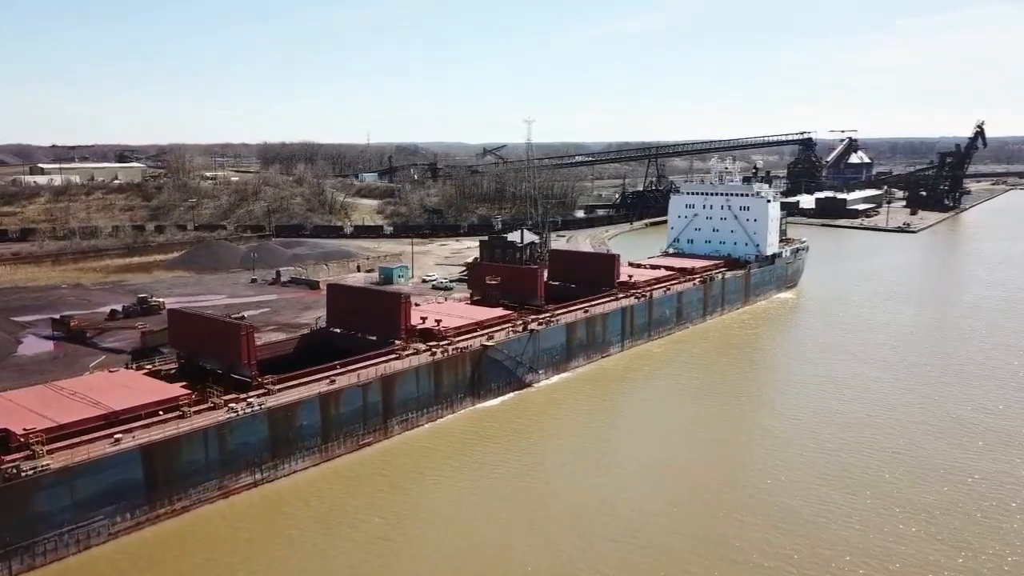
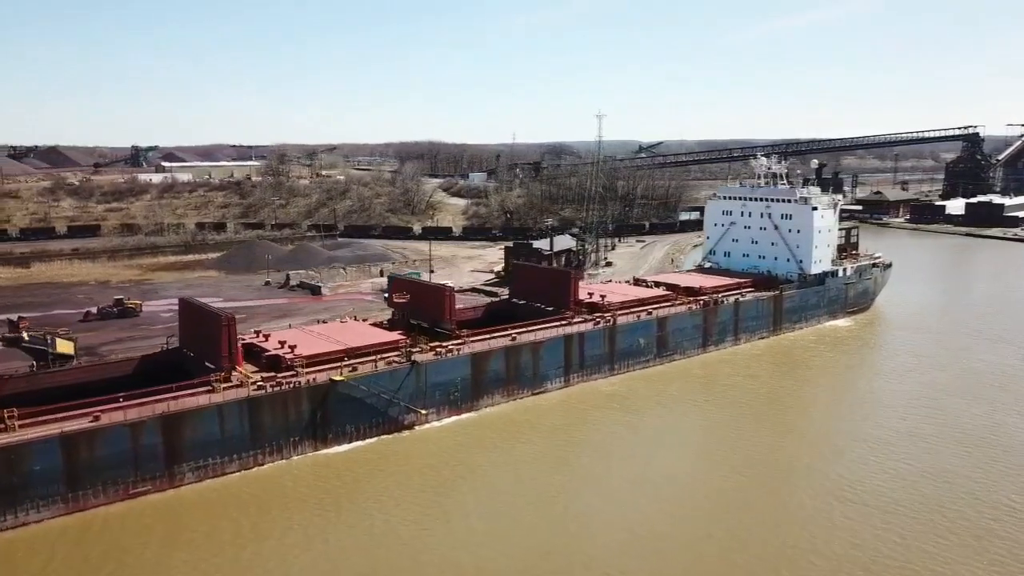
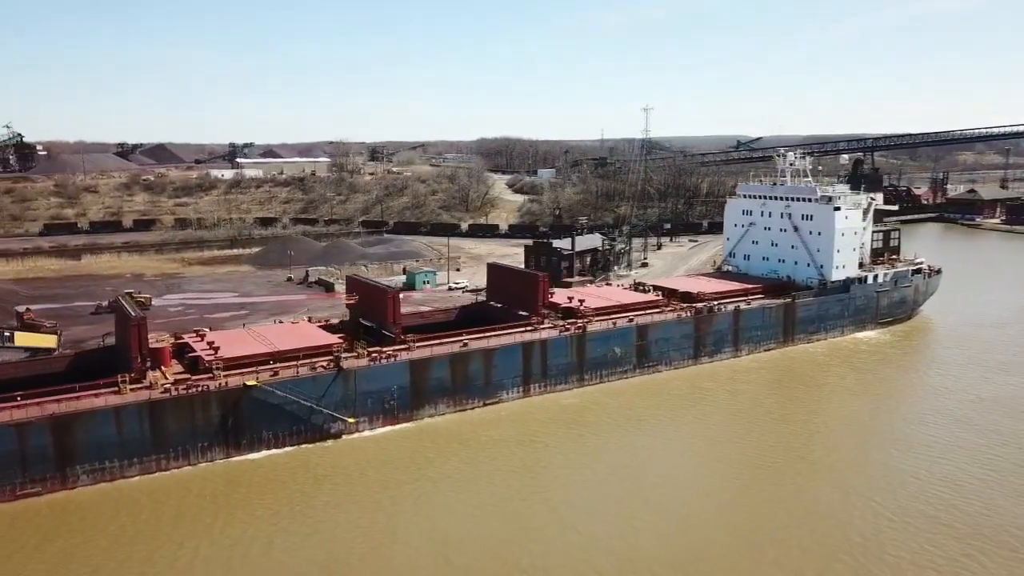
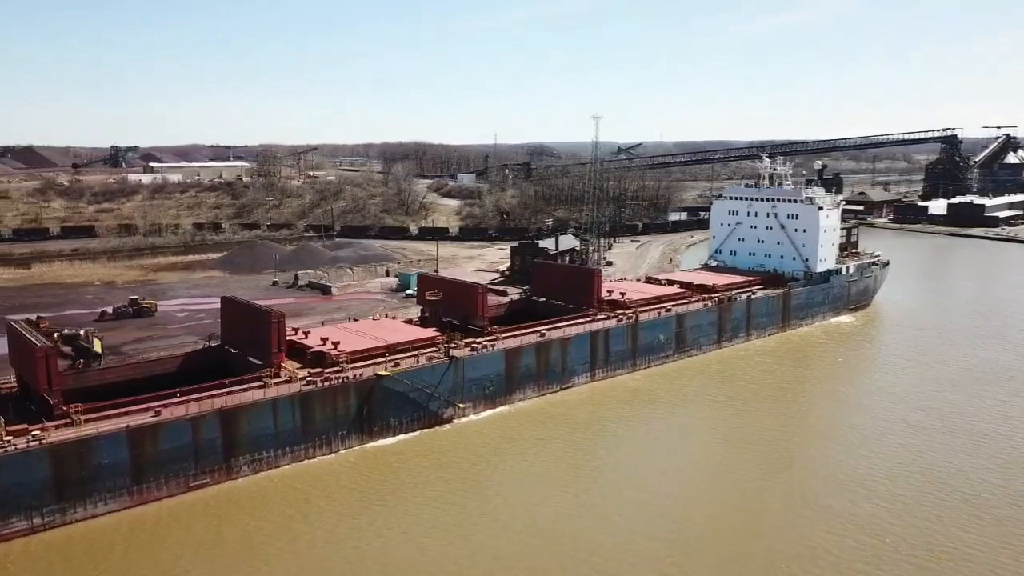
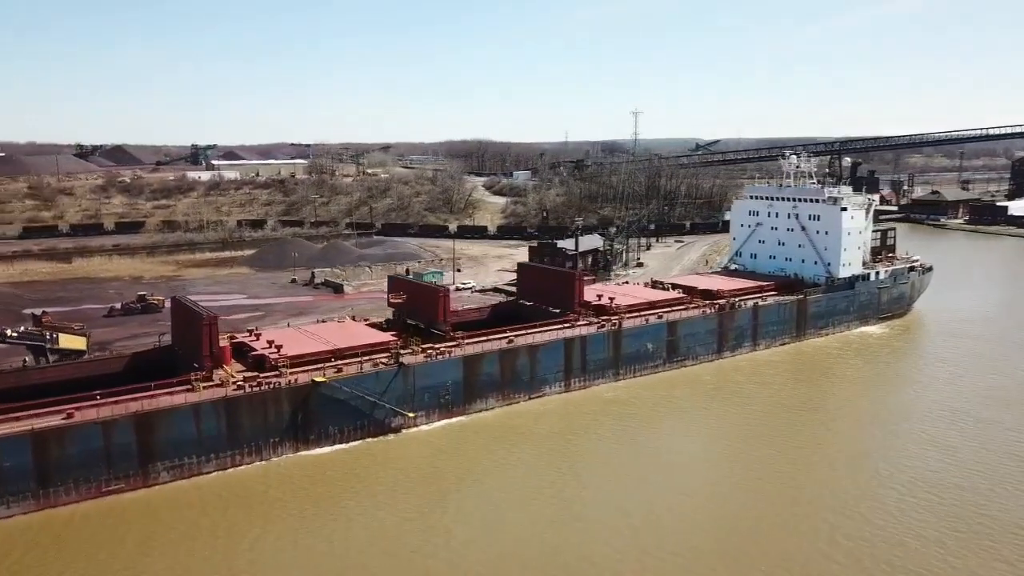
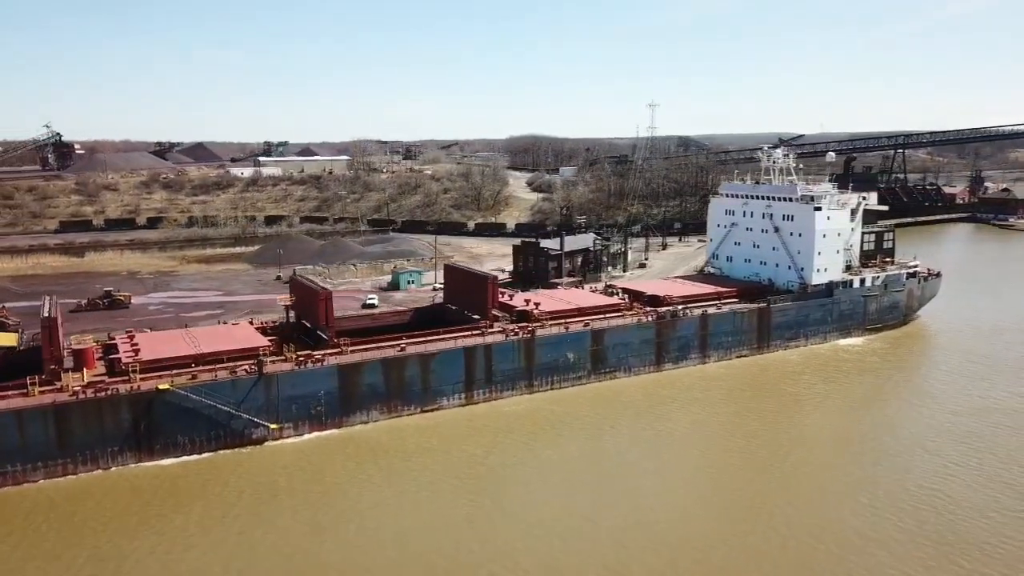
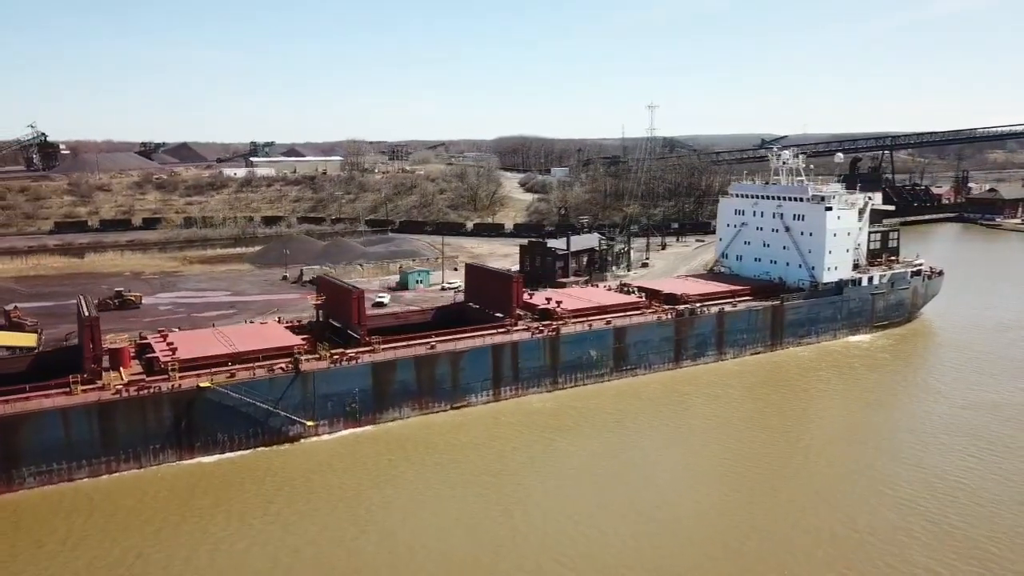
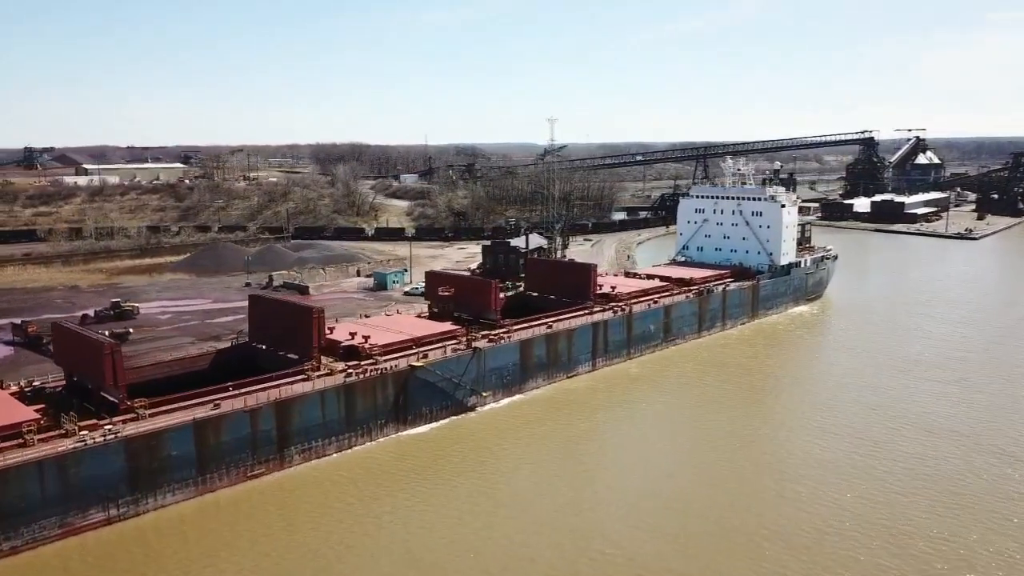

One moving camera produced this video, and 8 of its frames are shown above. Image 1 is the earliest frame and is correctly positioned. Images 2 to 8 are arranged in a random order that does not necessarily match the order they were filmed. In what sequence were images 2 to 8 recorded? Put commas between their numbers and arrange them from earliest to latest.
8, 4, 2, 5, 3, 7, 6
